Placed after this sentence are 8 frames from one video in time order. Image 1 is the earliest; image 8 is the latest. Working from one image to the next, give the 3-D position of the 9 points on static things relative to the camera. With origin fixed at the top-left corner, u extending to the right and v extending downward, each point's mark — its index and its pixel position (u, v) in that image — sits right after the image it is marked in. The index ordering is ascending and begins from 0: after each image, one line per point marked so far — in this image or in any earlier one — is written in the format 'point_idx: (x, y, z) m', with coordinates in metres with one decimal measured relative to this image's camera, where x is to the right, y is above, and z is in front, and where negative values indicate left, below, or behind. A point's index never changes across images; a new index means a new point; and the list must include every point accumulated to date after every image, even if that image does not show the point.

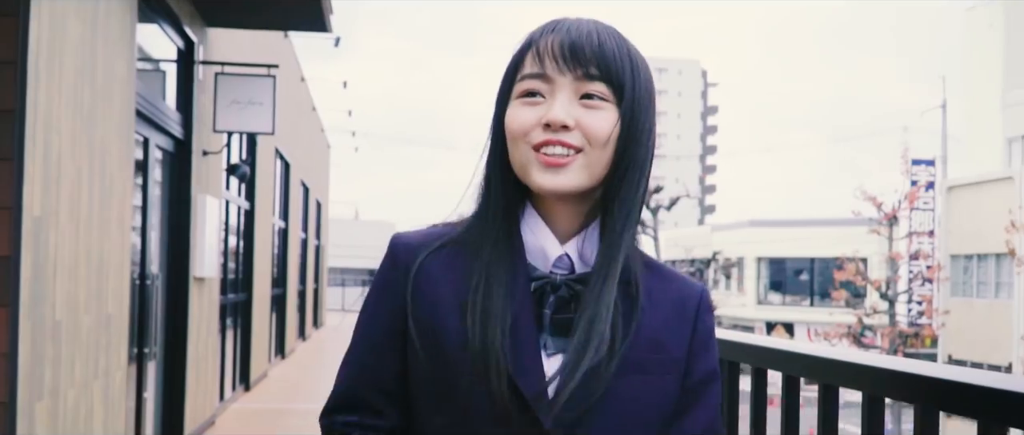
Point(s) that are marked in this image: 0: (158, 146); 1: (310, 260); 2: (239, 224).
0: (-1.8, +0.4, +4.6) m
1: (-3.3, -0.7, +14.9) m
2: (-2.1, 0.0, +6.9) m
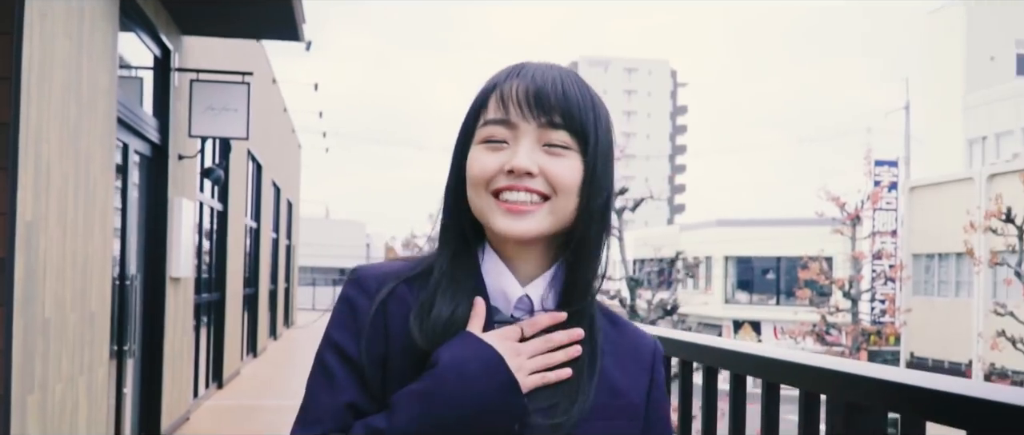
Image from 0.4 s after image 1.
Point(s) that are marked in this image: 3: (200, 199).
0: (-2.0, +0.4, +4.7) m
1: (-3.8, -0.7, +15.0) m
2: (-2.4, 0.0, +7.0) m
3: (-2.2, +0.1, +6.2) m
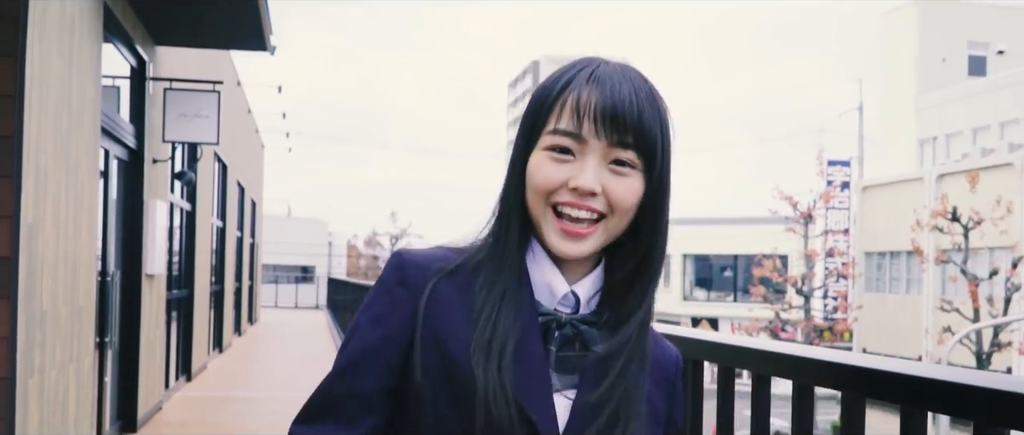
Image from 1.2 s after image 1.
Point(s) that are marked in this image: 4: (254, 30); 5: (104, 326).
0: (-2.2, +0.4, +5.1) m
1: (-4.5, -0.6, +15.2) m
2: (-2.7, 0.0, +7.3) m
3: (-2.5, +0.1, +6.5) m
4: (-1.7, +1.2, +5.8) m
5: (-2.2, -0.6, +4.7) m
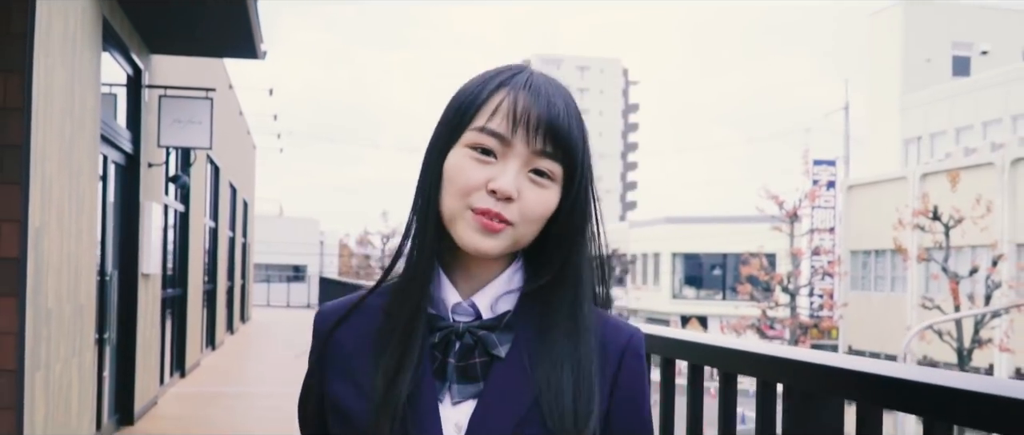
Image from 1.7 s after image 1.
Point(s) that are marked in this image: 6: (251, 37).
0: (-2.4, +0.3, +5.3) m
1: (-4.7, -0.7, +15.4) m
2: (-2.8, -0.1, +7.6) m
3: (-2.6, +0.1, +6.8) m
4: (-1.8, +1.2, +6.0) m
5: (-2.3, -0.6, +5.0) m
6: (-1.7, +1.2, +6.0) m
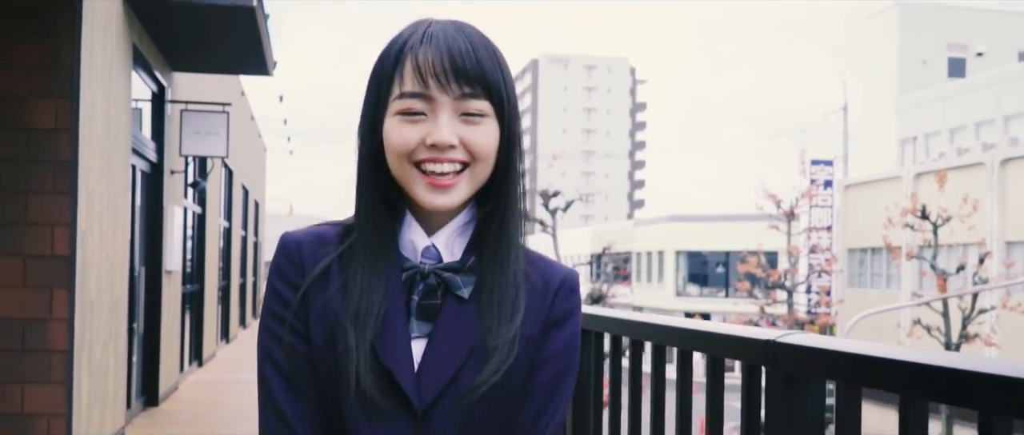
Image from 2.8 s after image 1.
0: (-2.4, +0.3, +5.9) m
1: (-4.7, -0.6, +16.1) m
2: (-2.9, -0.1, +8.2) m
3: (-2.7, +0.1, +7.4) m
4: (-1.9, +1.2, +6.6) m
5: (-2.4, -0.6, +5.6) m
6: (-1.8, +1.2, +6.6) m
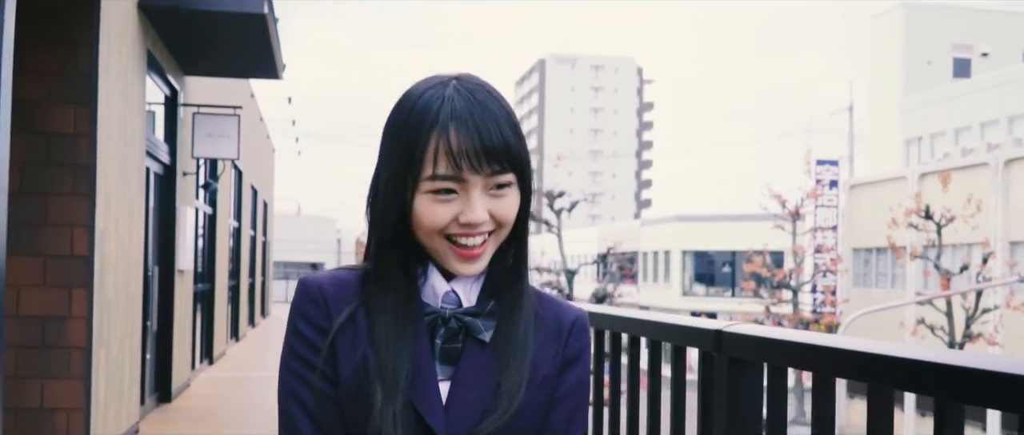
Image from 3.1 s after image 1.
0: (-2.4, +0.3, +6.1) m
1: (-4.6, -0.6, +16.2) m
2: (-2.9, -0.1, +8.4) m
3: (-2.6, +0.1, +7.5) m
4: (-1.9, +1.2, +6.8) m
5: (-2.3, -0.6, +5.7) m
6: (-1.8, +1.2, +6.8) m
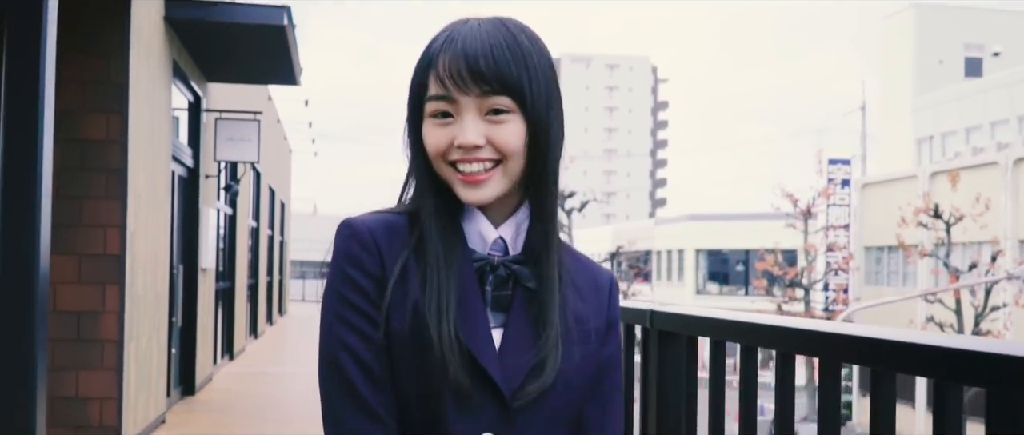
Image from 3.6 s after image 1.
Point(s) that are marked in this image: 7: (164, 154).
0: (-2.4, +0.3, +6.4) m
1: (-4.4, -0.6, +16.6) m
2: (-2.8, -0.1, +8.7) m
3: (-2.6, +0.1, +7.9) m
4: (-1.8, +1.2, +7.1) m
5: (-2.3, -0.6, +6.1) m
6: (-1.7, +1.2, +7.1) m
7: (-2.1, +0.4, +5.4) m
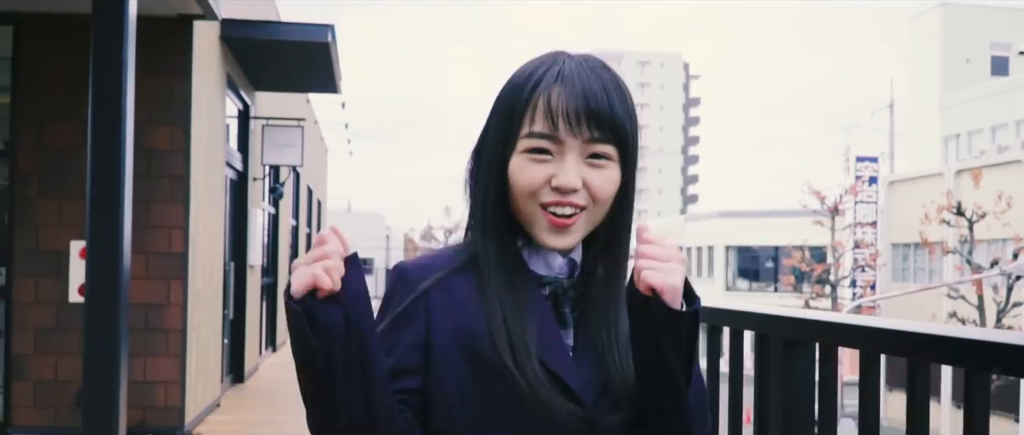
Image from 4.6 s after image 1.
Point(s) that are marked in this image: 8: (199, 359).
0: (-2.2, +0.3, +7.0) m
1: (-3.8, -0.6, +17.3) m
2: (-2.5, -0.1, +9.3) m
3: (-2.3, +0.1, +8.5) m
4: (-1.6, +1.2, +7.7) m
5: (-2.1, -0.6, +6.6) m
6: (-1.5, +1.2, +7.6) m
7: (-2.0, +0.4, +6.0) m
8: (-2.0, -0.9, +5.6) m
